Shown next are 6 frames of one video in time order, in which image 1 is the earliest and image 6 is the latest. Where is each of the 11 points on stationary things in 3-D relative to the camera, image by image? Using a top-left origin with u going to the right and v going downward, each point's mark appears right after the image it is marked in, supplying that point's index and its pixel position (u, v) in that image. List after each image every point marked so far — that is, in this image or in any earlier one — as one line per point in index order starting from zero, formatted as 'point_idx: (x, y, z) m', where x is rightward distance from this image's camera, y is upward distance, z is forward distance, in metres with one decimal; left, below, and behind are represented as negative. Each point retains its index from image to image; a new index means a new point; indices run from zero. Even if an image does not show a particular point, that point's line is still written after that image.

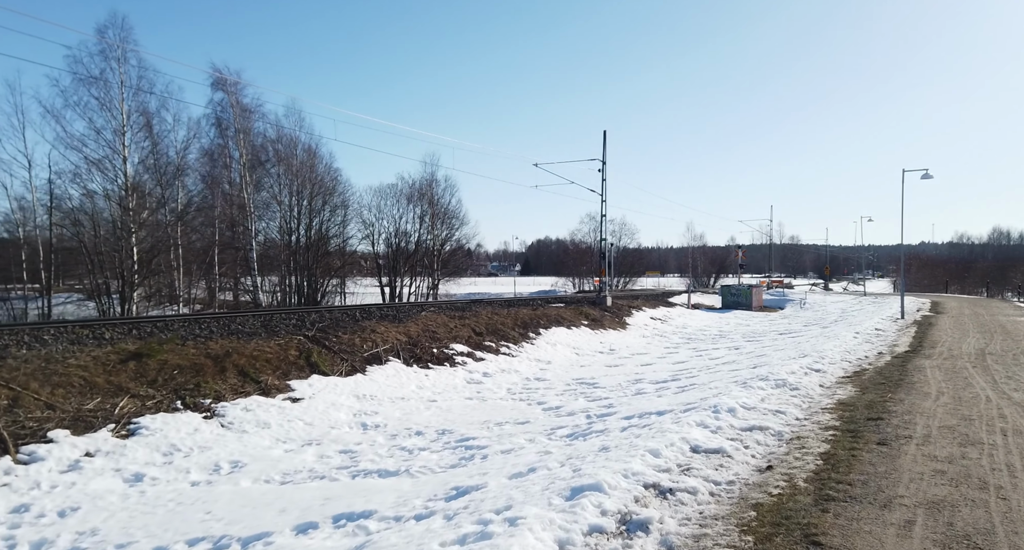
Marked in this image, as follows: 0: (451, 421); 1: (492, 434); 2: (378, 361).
0: (-1.1, -2.7, +13.2) m
1: (-0.3, -2.5, +11.2) m
2: (-3.4, -2.2, +18.1) m
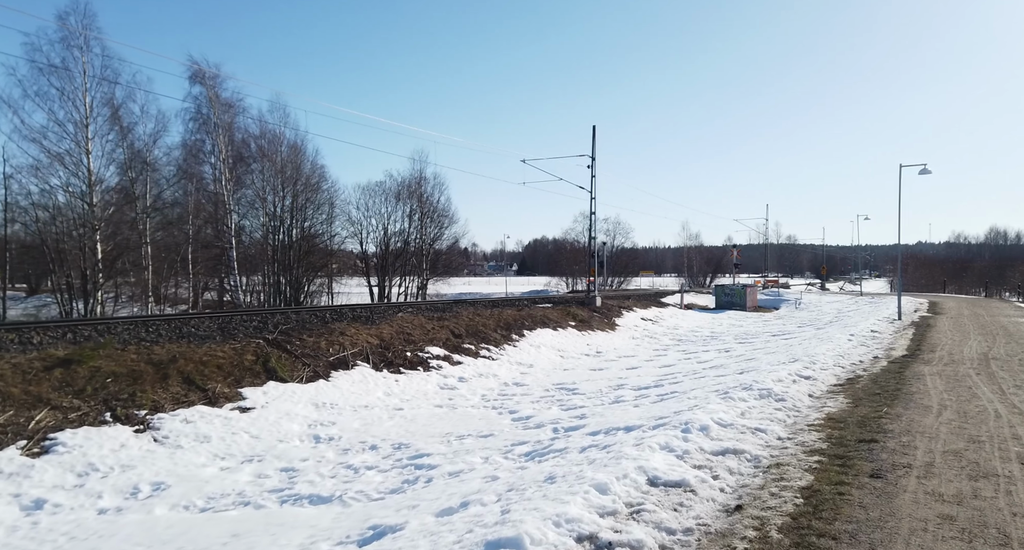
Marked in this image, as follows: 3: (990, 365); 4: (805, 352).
0: (-1.7, -2.7, +12.2) m
1: (-0.9, -2.5, +10.2) m
2: (-4.0, -2.2, +17.1) m
3: (+8.8, -1.7, +13.1) m
4: (+6.8, -1.8, +16.5) m
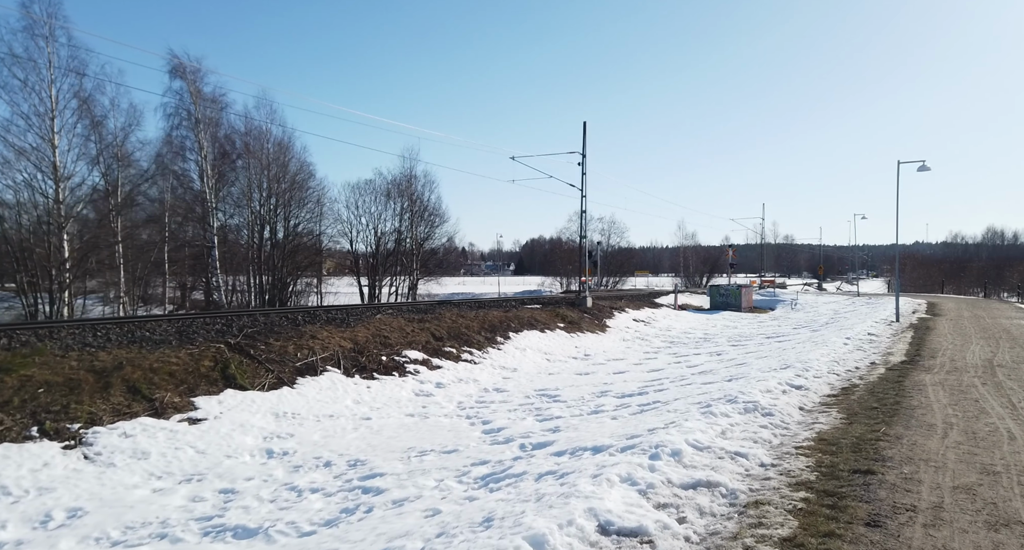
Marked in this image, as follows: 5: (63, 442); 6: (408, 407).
0: (-2.2, -2.7, +11.3) m
1: (-1.4, -2.5, +9.3) m
2: (-4.6, -2.2, +16.2) m
3: (+8.3, -1.7, +12.2) m
4: (+6.3, -1.8, +15.7) m
5: (-6.3, -2.3, +10.0) m
6: (-2.3, -2.9, +15.6) m
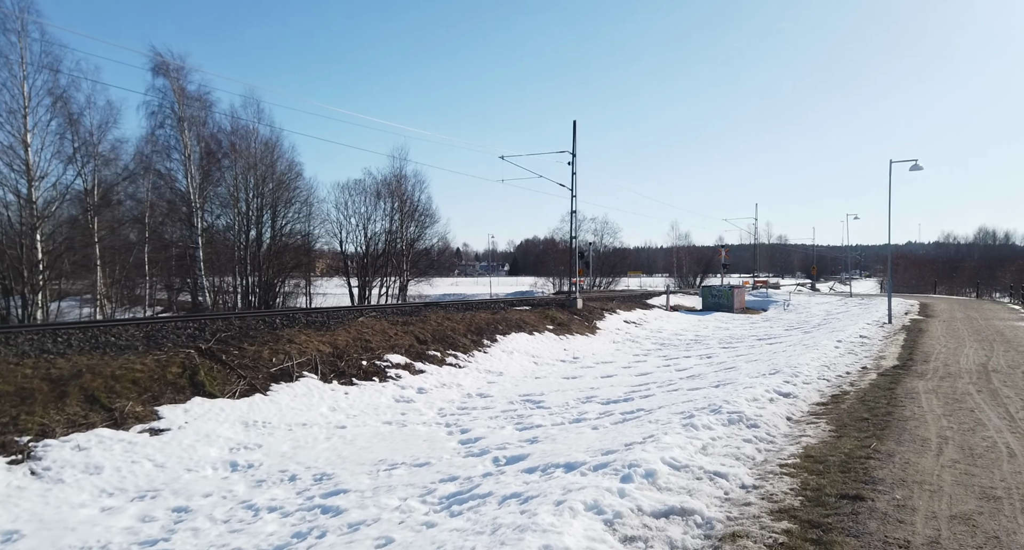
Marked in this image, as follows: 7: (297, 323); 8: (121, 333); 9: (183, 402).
0: (-2.6, -2.8, +10.7) m
1: (-1.8, -2.6, +8.8) m
2: (-5.0, -2.3, +15.6) m
3: (+7.9, -1.7, +11.7) m
4: (+5.9, -1.9, +15.2) m
5: (-6.7, -2.4, +9.4) m
6: (-2.7, -3.0, +15.0) m
7: (-5.9, -1.3, +19.6) m
8: (-7.7, -1.2, +14.0) m
9: (-5.9, -2.3, +12.7) m
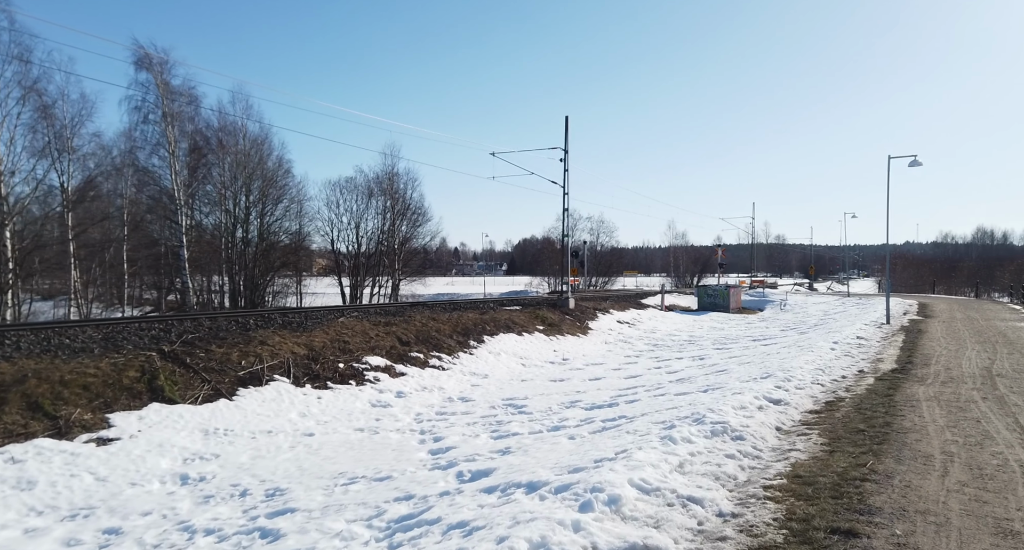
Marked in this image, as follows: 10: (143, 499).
0: (-3.0, -2.8, +10.0) m
1: (-2.2, -2.6, +8.1) m
2: (-5.4, -2.3, +14.9) m
3: (+7.5, -1.7, +11.0) m
4: (+5.5, -1.8, +14.5) m
5: (-7.1, -2.4, +8.7) m
6: (-3.1, -2.9, +14.3) m
7: (-6.4, -1.3, +18.9) m
8: (-8.1, -1.1, +13.2) m
9: (-6.3, -2.3, +12.0) m
10: (-4.6, -2.8, +8.9) m
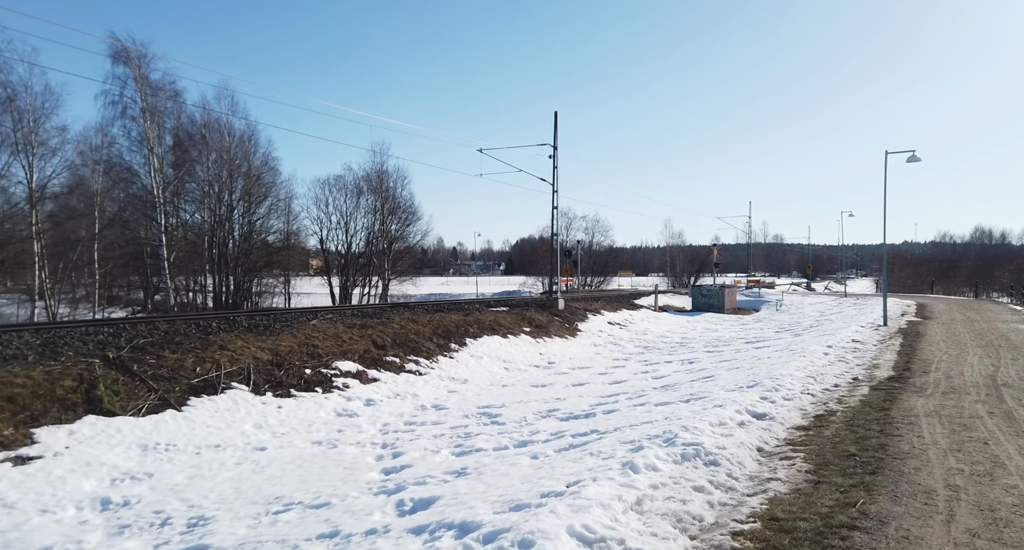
0: (-3.5, -2.8, +9.1) m
1: (-2.7, -2.6, +7.1) m
2: (-5.9, -2.3, +13.9) m
3: (+6.9, -1.7, +10.1) m
4: (+4.9, -1.9, +13.6) m
5: (-7.6, -2.4, +7.7) m
6: (-3.6, -3.0, +13.4) m
7: (-6.9, -1.3, +17.9) m
8: (-8.7, -1.2, +12.3) m
9: (-6.9, -2.3, +11.0) m
10: (-5.2, -2.8, +7.9) m
